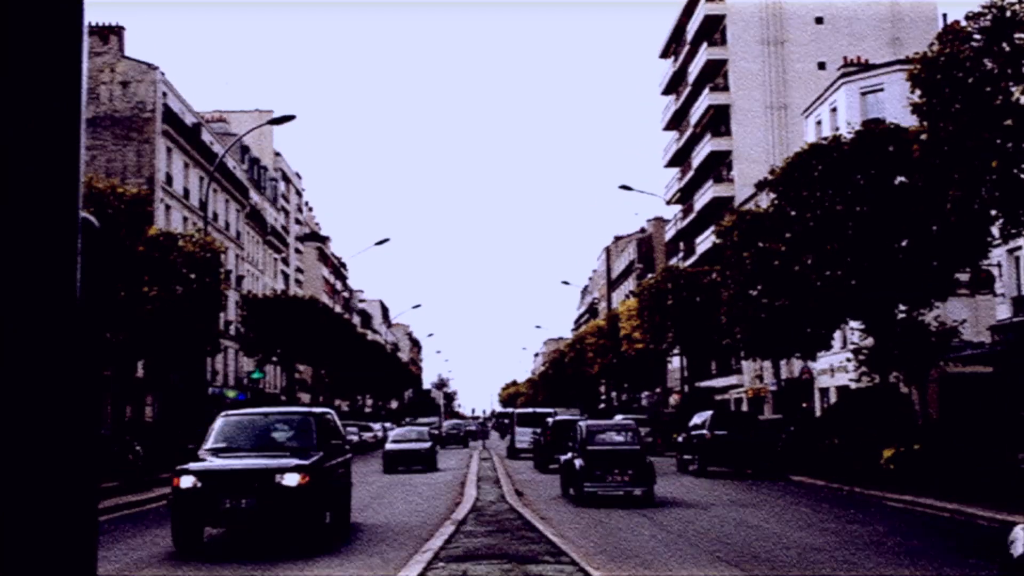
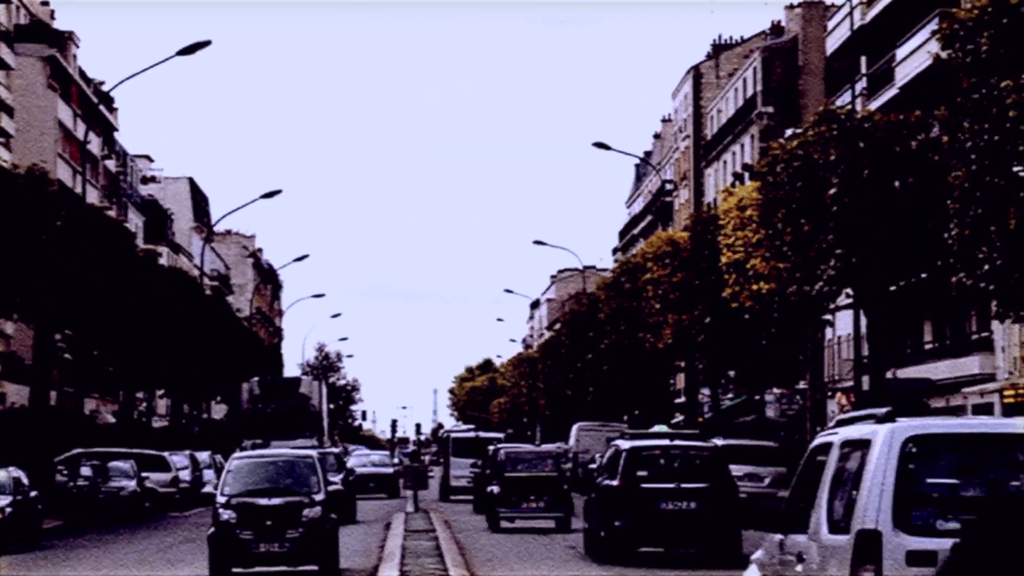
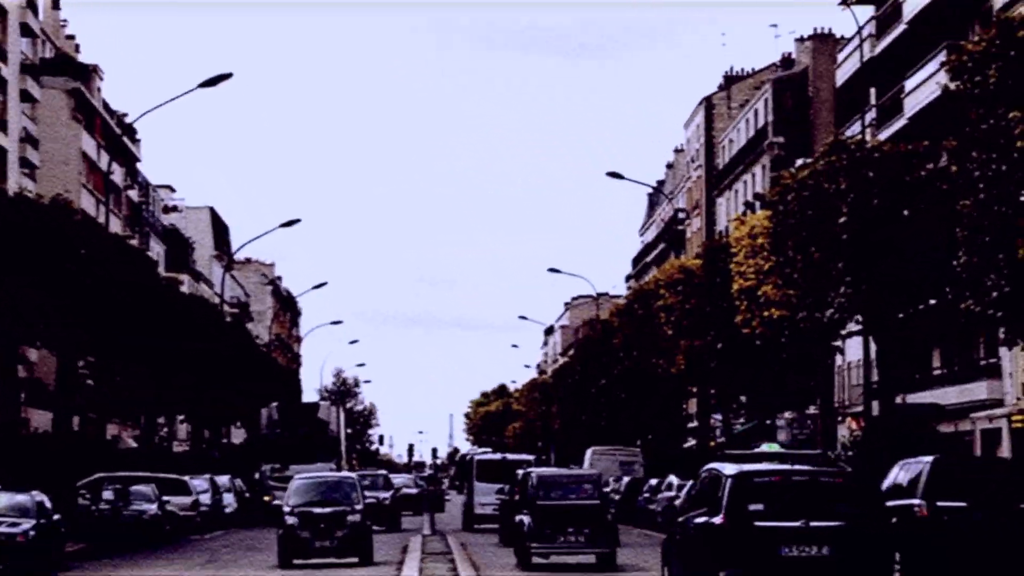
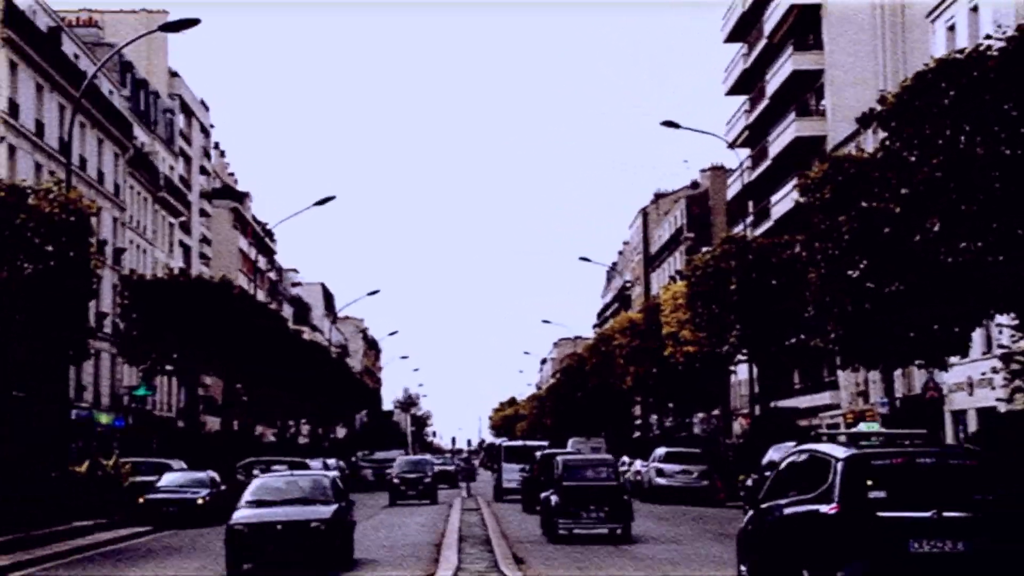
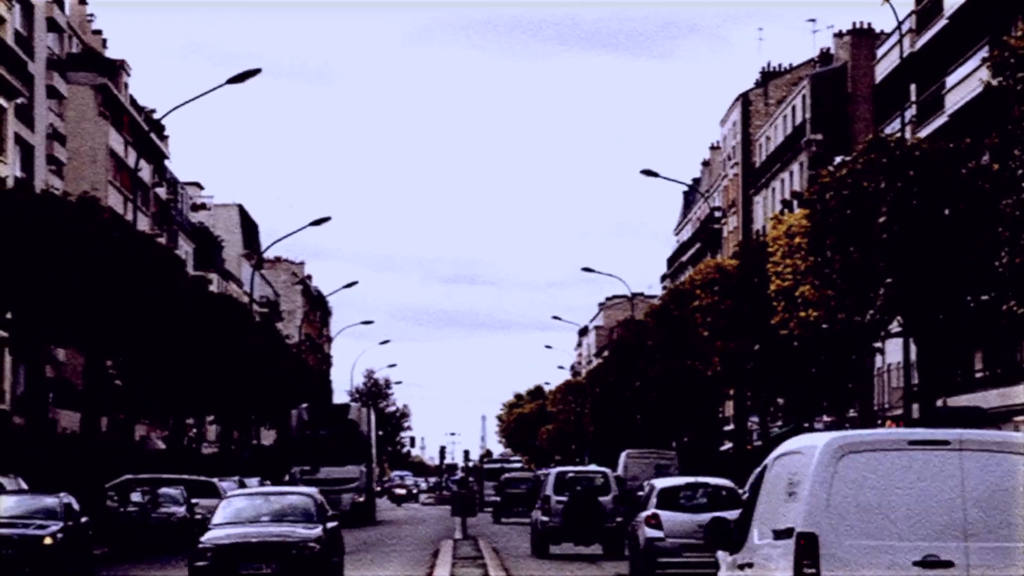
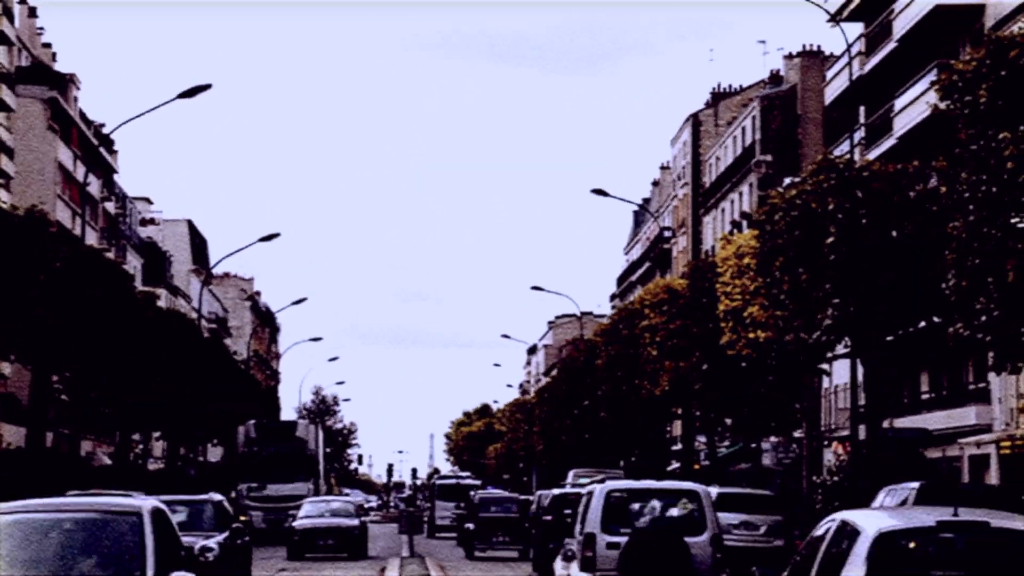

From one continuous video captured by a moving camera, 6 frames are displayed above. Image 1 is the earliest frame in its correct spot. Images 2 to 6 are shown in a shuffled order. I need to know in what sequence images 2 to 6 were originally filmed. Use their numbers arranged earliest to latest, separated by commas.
4, 3, 2, 6, 5
